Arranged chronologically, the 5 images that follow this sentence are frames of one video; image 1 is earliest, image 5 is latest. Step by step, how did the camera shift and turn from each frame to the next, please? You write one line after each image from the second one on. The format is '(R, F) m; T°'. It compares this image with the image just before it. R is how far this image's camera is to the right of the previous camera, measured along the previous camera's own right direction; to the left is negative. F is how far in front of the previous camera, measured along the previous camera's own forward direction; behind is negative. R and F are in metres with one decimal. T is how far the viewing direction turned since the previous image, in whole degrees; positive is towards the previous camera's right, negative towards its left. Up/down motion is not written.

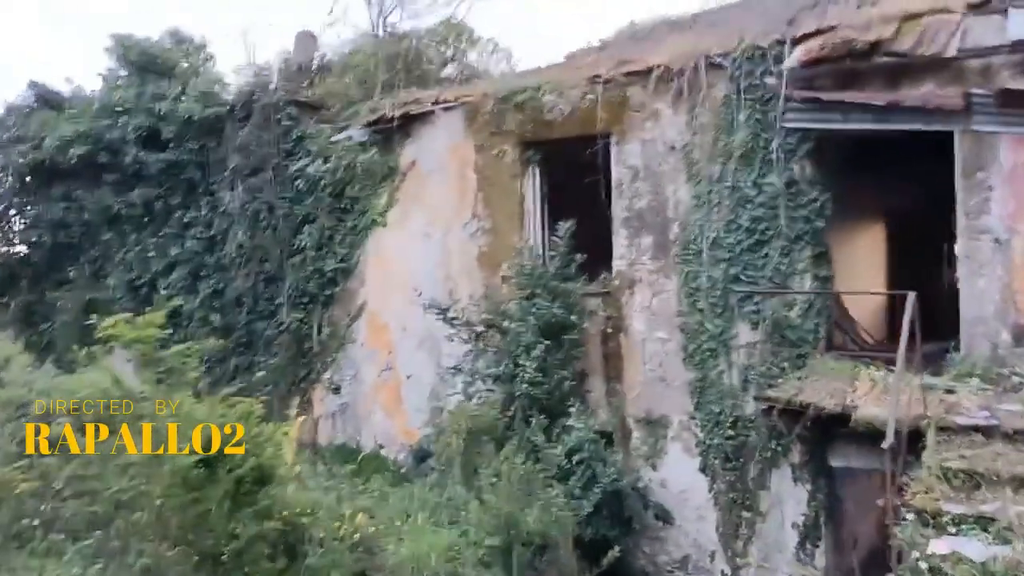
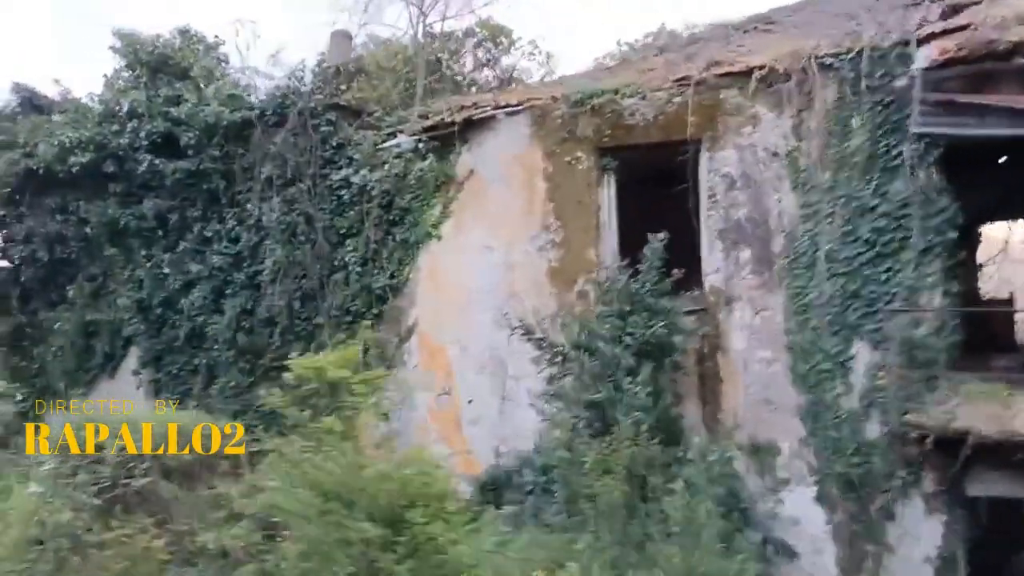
(-1.3, +0.7) m; +4°
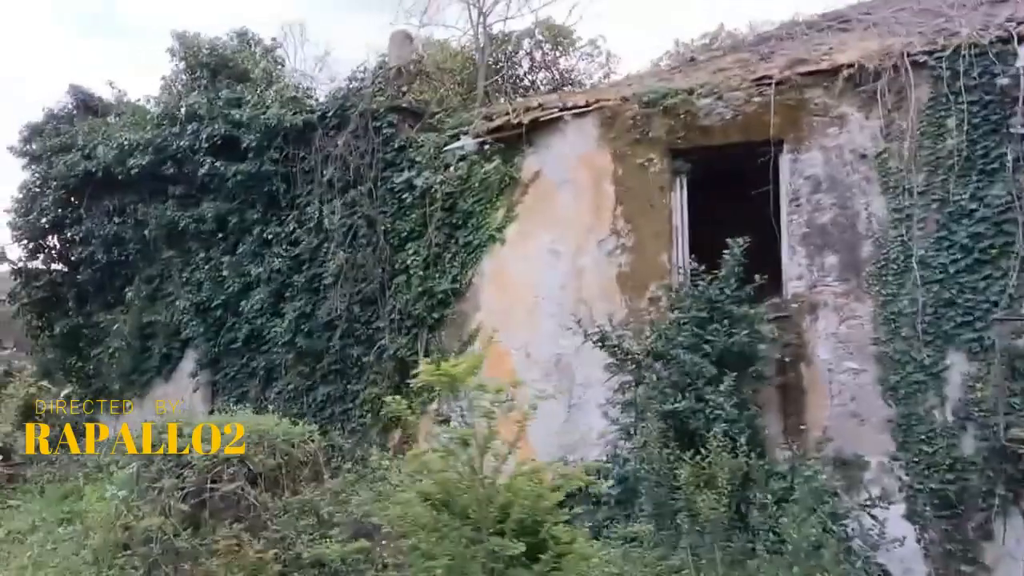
(-0.4, +0.2) m; -2°
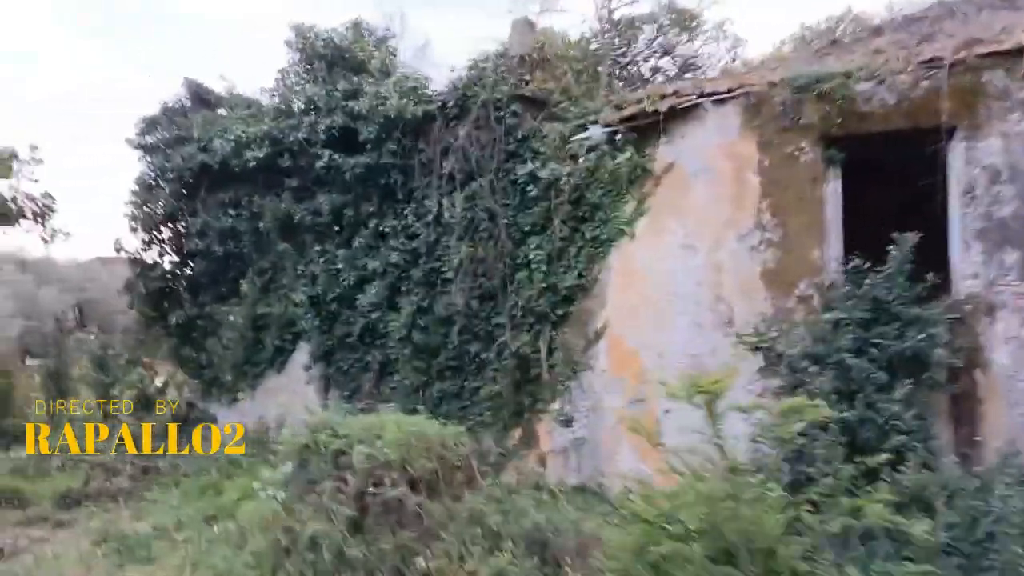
(-0.8, +0.3) m; -4°
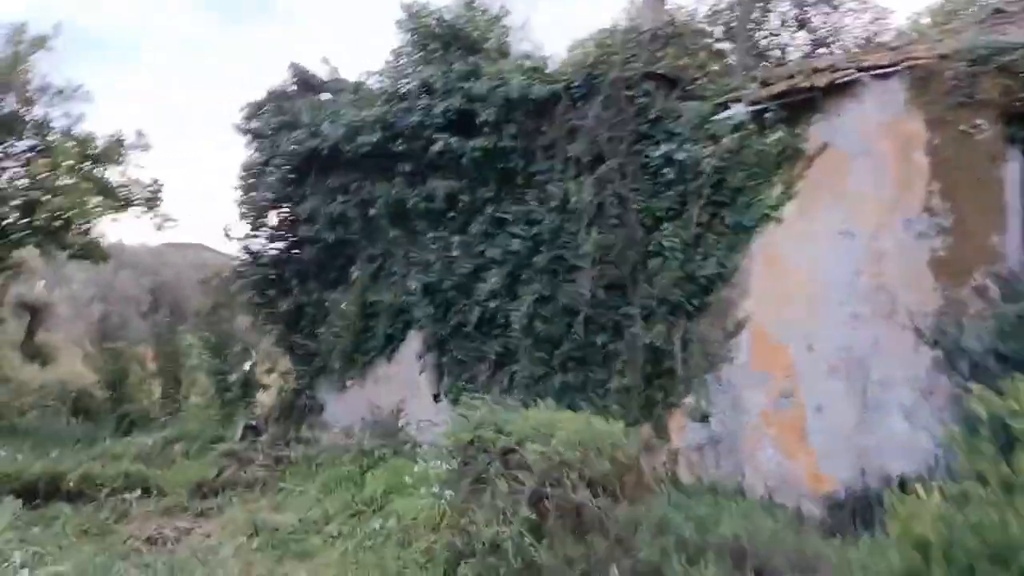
(-0.9, +0.3) m; -4°
